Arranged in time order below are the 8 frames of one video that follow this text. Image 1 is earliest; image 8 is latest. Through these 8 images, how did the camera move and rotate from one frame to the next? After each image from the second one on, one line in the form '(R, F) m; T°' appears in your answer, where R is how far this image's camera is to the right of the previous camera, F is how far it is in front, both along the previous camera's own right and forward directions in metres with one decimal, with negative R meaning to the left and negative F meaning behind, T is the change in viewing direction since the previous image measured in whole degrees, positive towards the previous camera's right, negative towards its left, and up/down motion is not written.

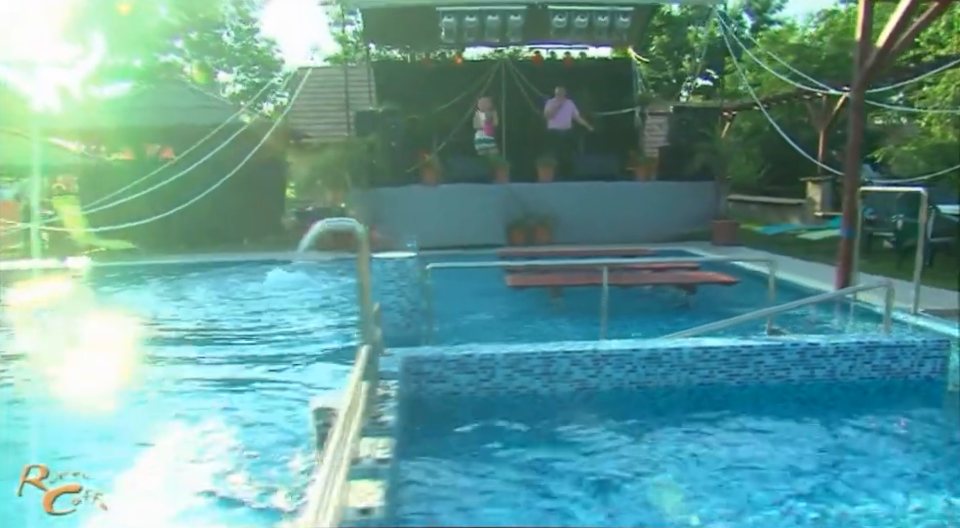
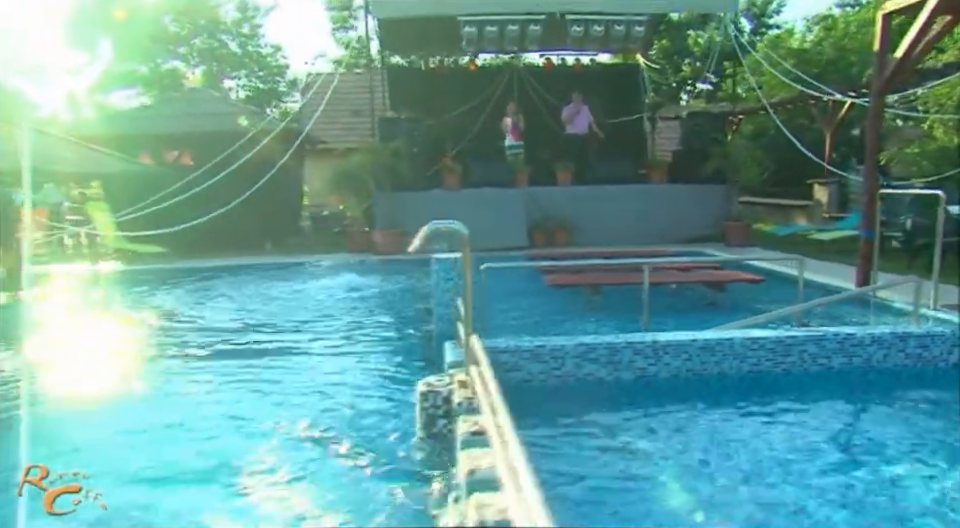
(-0.6, -0.4) m; 0°
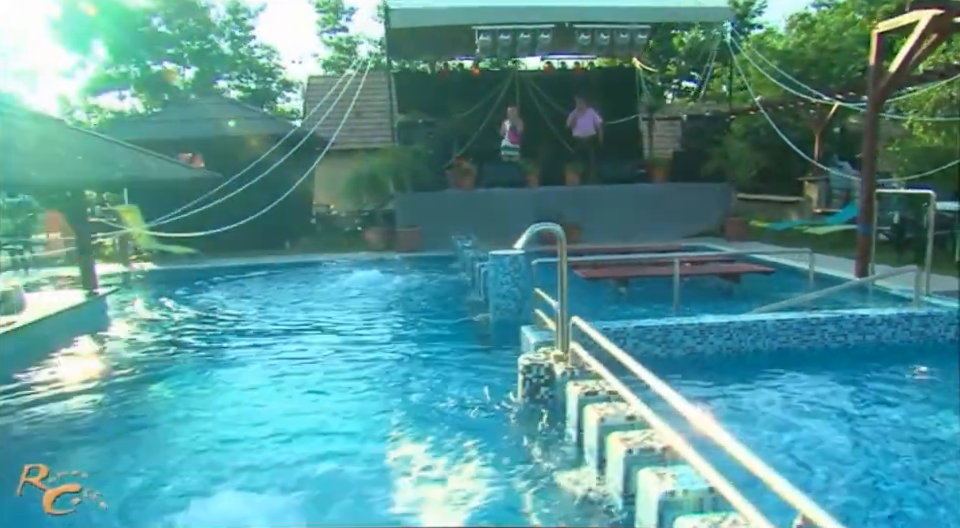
(-0.8, -0.7) m; +2°
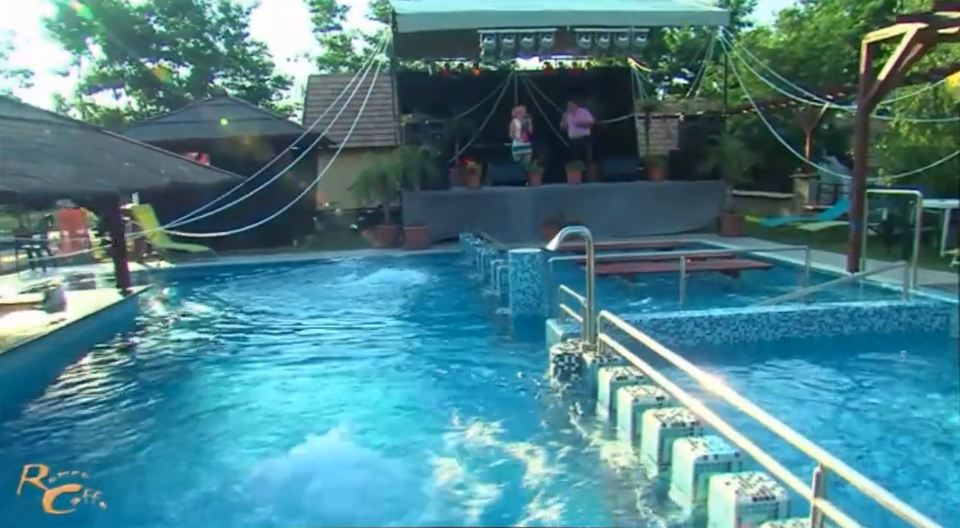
(-0.4, -0.5) m; +1°
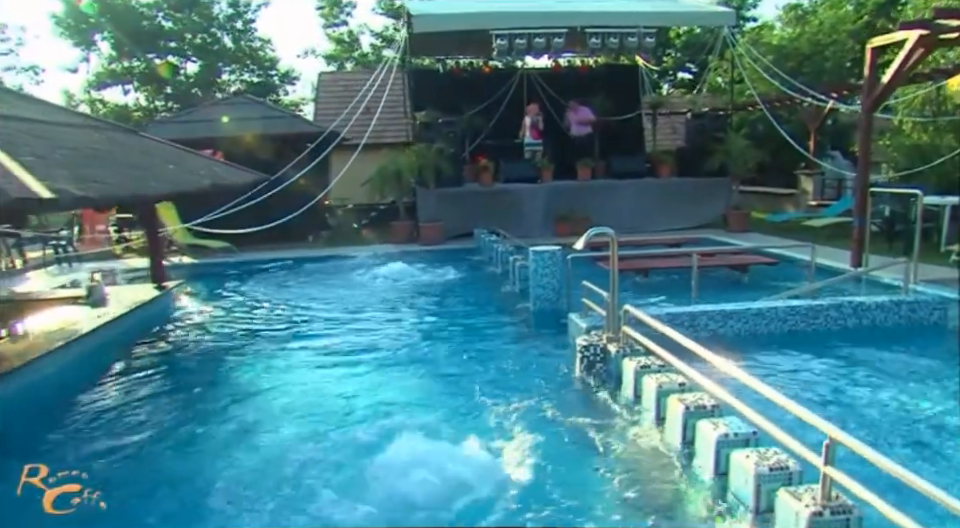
(-0.3, -0.4) m; 0°
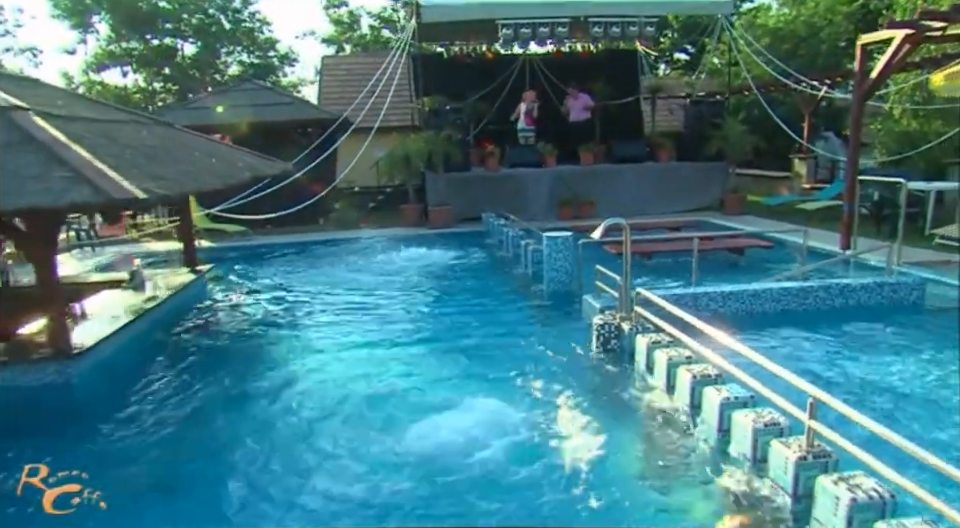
(-0.3, -0.6) m; +1°
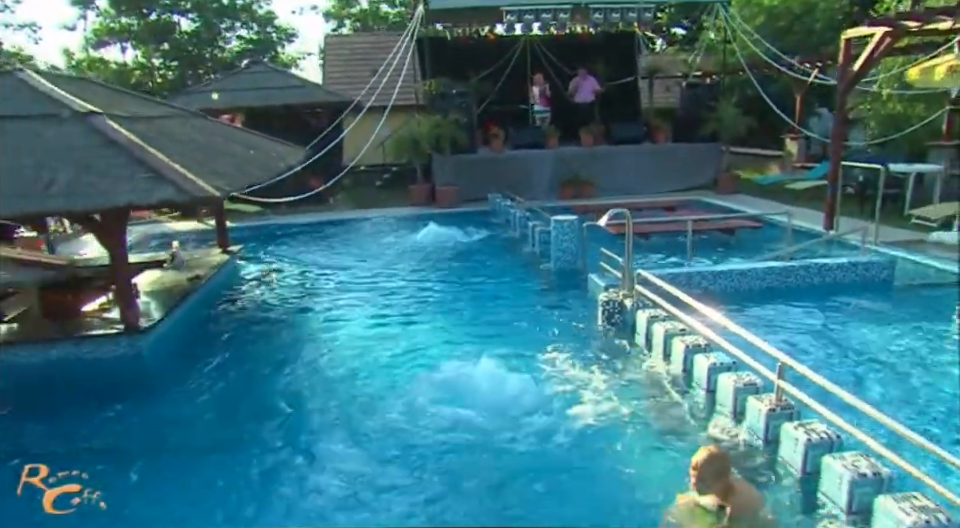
(-0.3, -0.8) m; 0°
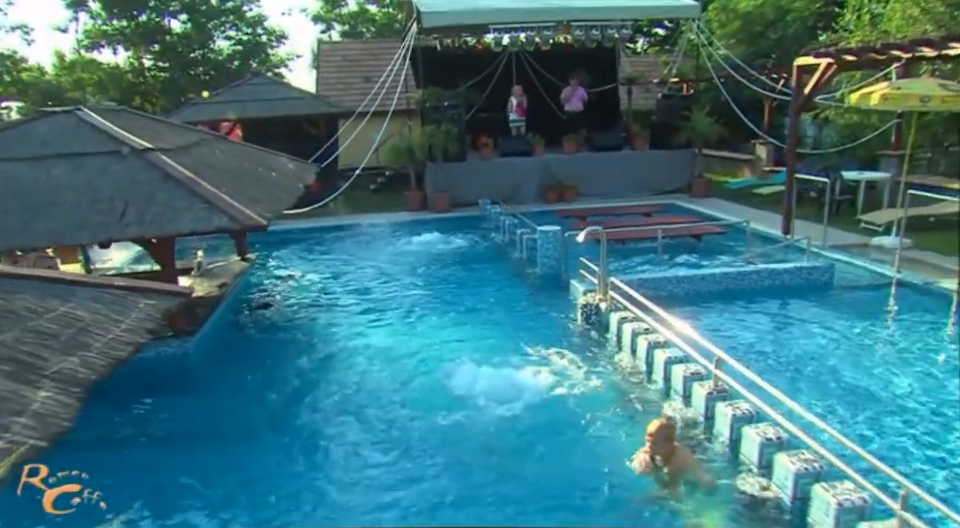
(-0.1, -1.2) m; +1°
